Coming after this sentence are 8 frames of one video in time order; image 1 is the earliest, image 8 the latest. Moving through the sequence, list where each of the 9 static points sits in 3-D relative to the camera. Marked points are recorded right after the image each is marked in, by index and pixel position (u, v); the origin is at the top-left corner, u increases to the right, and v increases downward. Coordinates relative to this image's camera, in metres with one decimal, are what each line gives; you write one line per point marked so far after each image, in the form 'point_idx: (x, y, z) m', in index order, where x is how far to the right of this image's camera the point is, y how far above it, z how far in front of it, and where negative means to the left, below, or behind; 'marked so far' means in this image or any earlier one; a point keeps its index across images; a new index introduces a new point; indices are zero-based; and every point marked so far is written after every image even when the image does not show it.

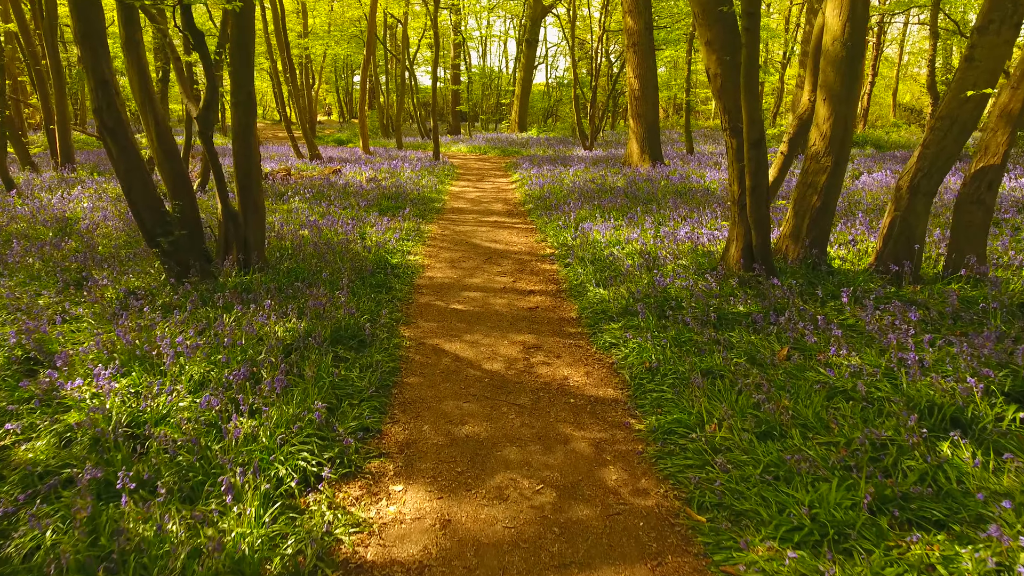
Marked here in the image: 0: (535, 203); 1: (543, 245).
0: (+0.4, +1.5, +12.1) m
1: (+0.4, +0.5, +8.6) m
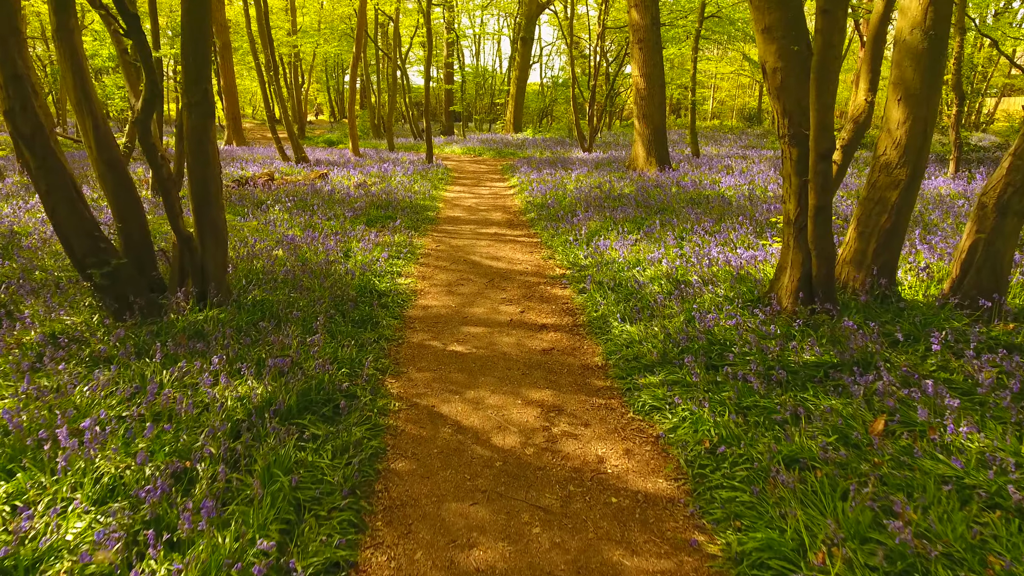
0: (+0.4, +1.2, +11.1) m
1: (+0.5, +0.3, +7.6) m
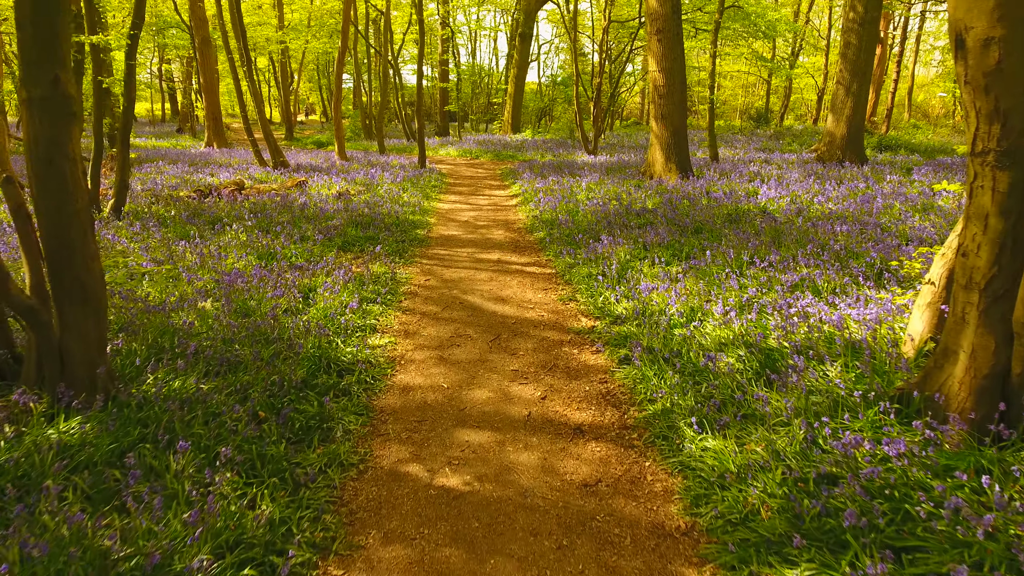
0: (+0.5, +0.8, +9.3) m
1: (+0.5, -0.2, +5.9) m
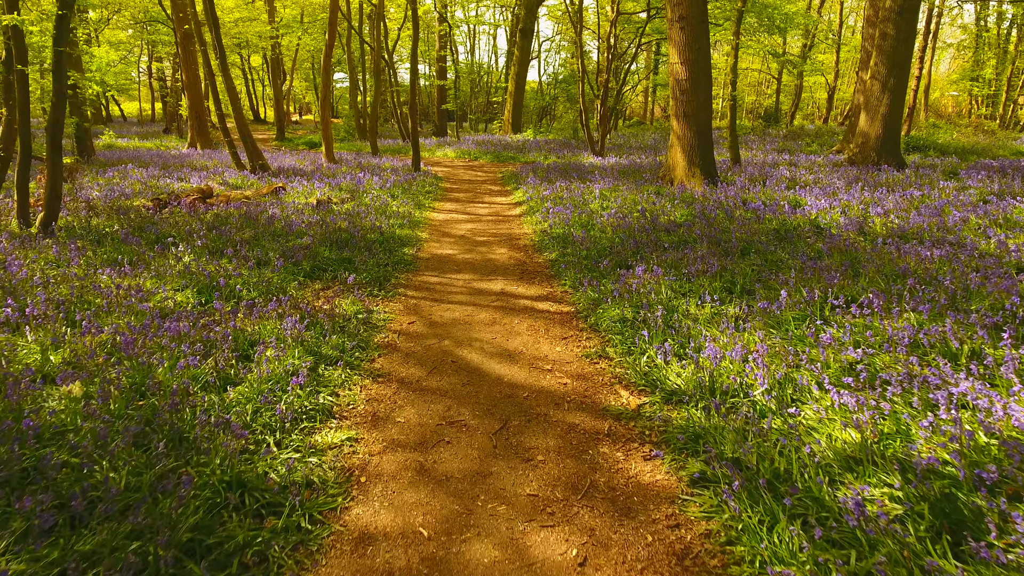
0: (+0.6, +0.4, +7.8) m
1: (+0.6, -0.6, +4.3) m
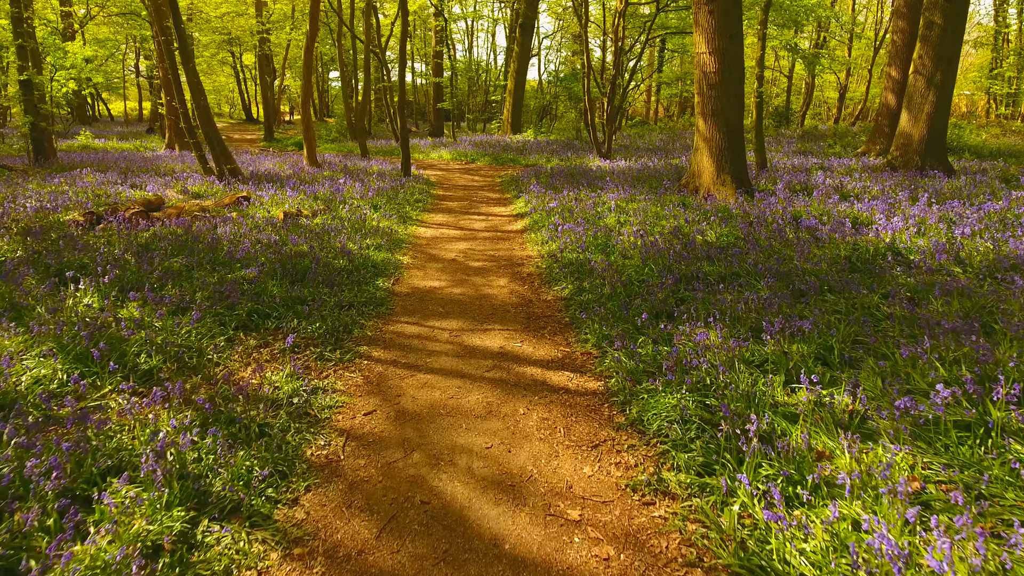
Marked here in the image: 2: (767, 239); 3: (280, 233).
0: (+0.6, 0.0, +6.1) m
1: (+0.6, -1.0, +2.6) m
2: (+2.7, +0.5, +6.9) m
3: (-2.9, +0.7, +8.2) m
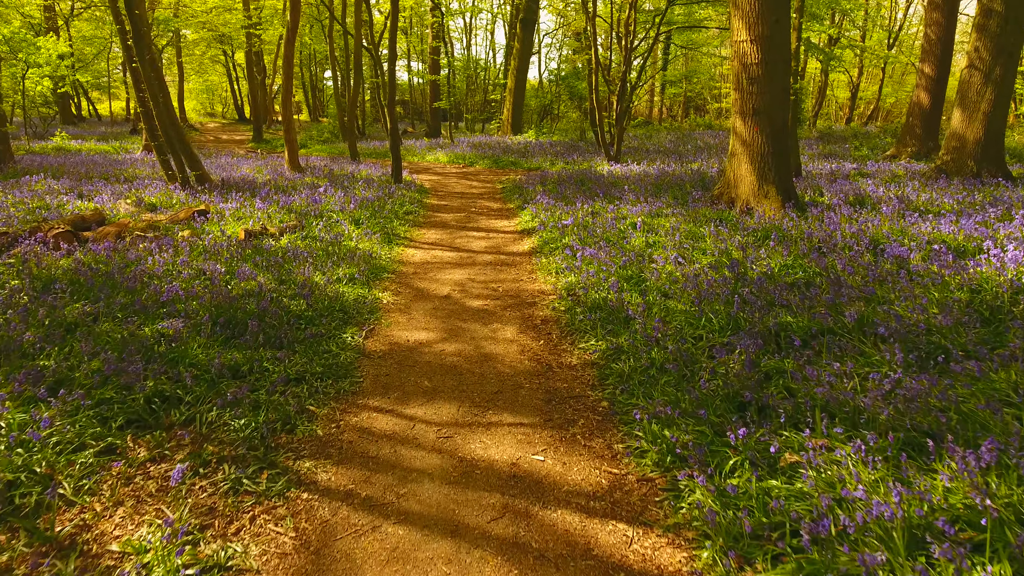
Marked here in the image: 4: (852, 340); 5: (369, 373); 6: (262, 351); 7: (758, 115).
0: (+0.7, -0.4, +4.5) m
1: (+0.7, -1.4, +1.0) m
2: (+2.8, +0.1, +5.3) m
3: (-2.8, +0.3, +6.6) m
4: (+2.1, -0.3, +4.2) m
5: (-1.0, -0.6, +4.4) m
6: (-1.6, -0.4, +4.4) m
7: (+3.3, +2.3, +8.8) m
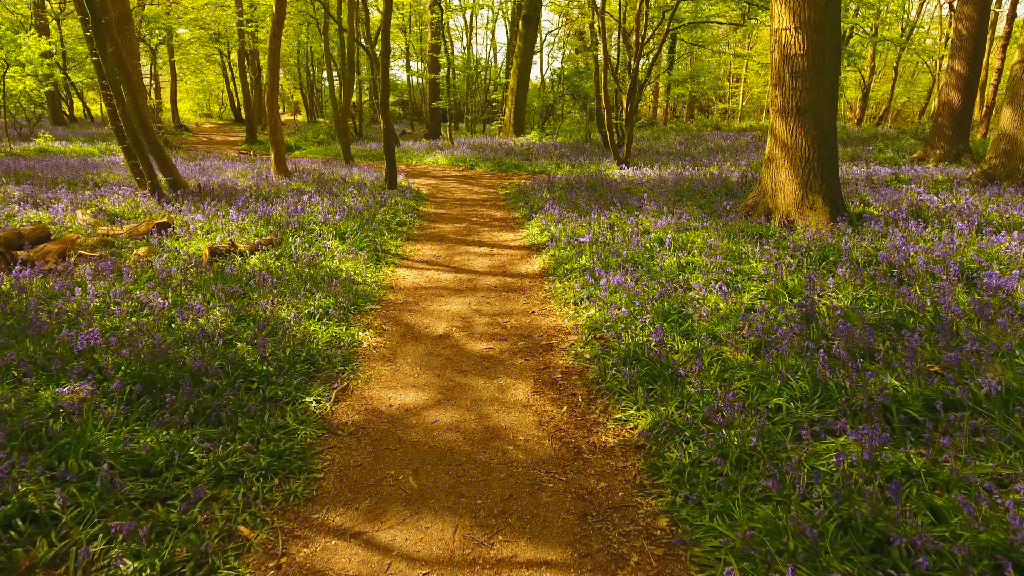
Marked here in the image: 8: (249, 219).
0: (+0.8, -0.7, +3.3) m
1: (+0.8, -1.7, -0.1) m
2: (+2.8, -0.2, +4.1) m
3: (-2.7, 0.0, +5.4) m
4: (+2.2, -0.6, +3.0) m
5: (-0.9, -0.9, +3.2) m
6: (-1.6, -0.7, +3.2) m
7: (+3.4, +2.0, +7.7) m
8: (-3.5, +0.9, +8.8) m
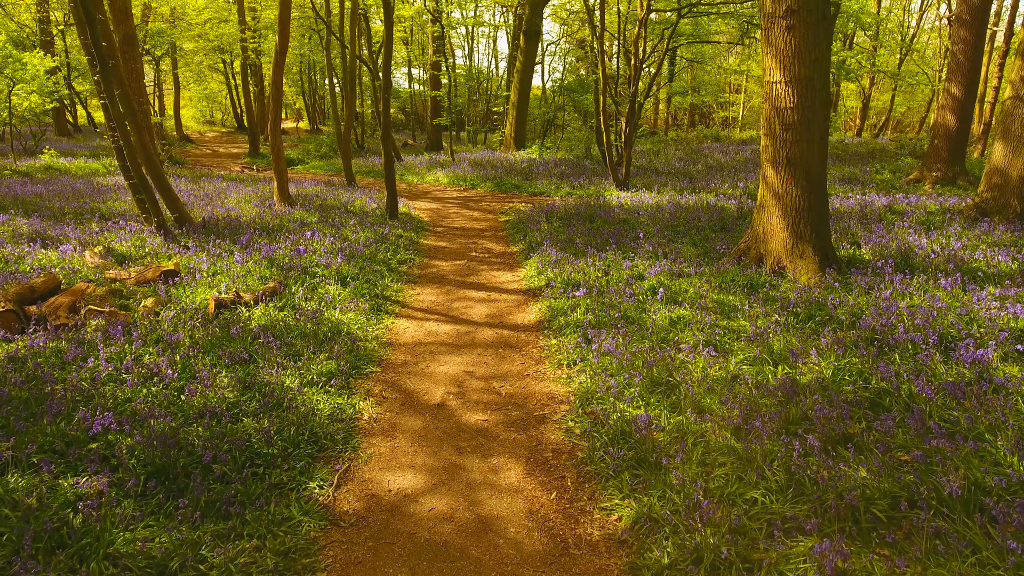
0: (+0.7, -1.3, +3.6) m
1: (+0.7, -2.3, +0.1) m
2: (+2.8, -0.8, +4.3) m
3: (-2.8, -0.6, +5.7) m
4: (+2.2, -1.1, +3.2) m
5: (-0.9, -1.4, +3.4) m
6: (-1.6, -1.3, +3.4) m
7: (+3.3, +1.5, +7.9) m
8: (-3.5, +0.3, +9.0) m
